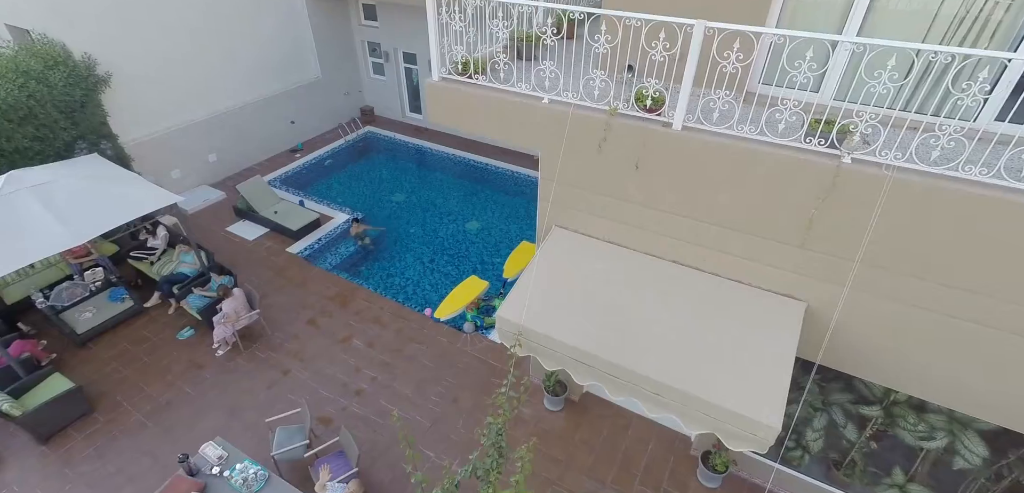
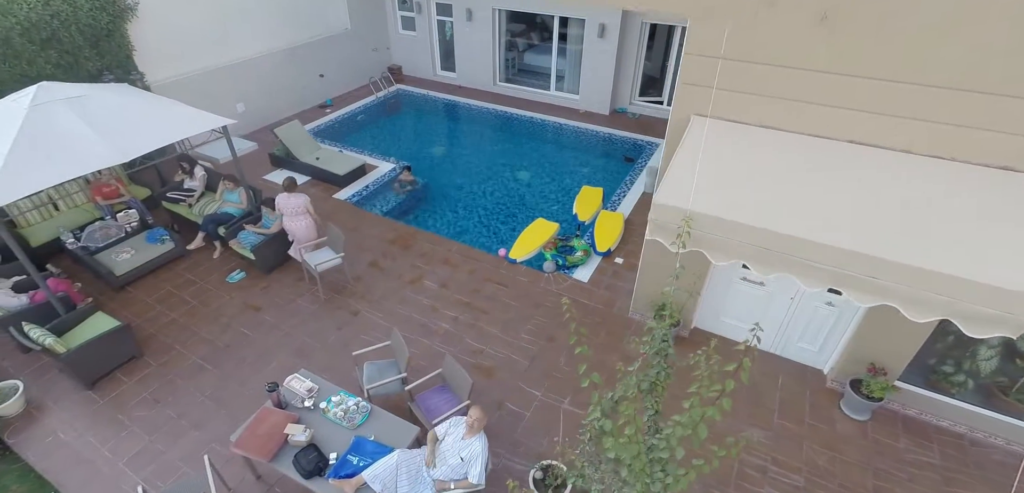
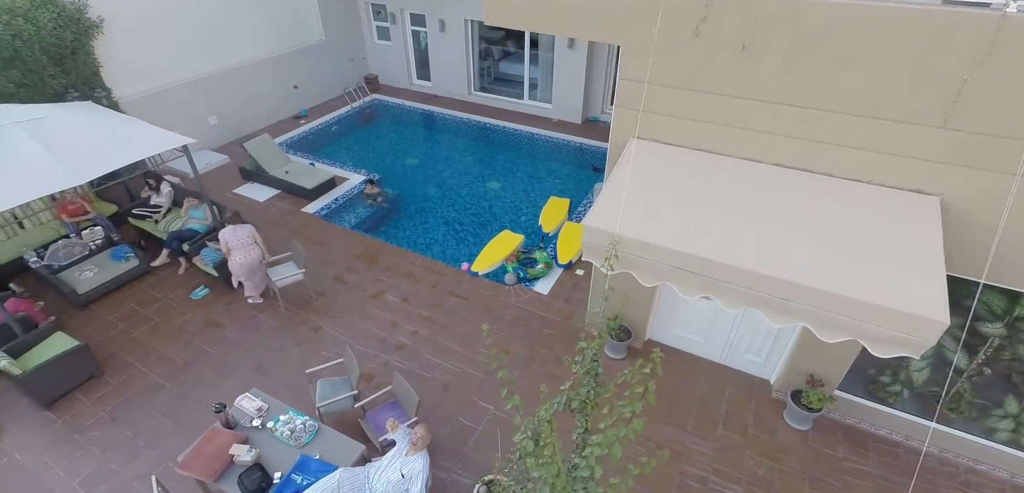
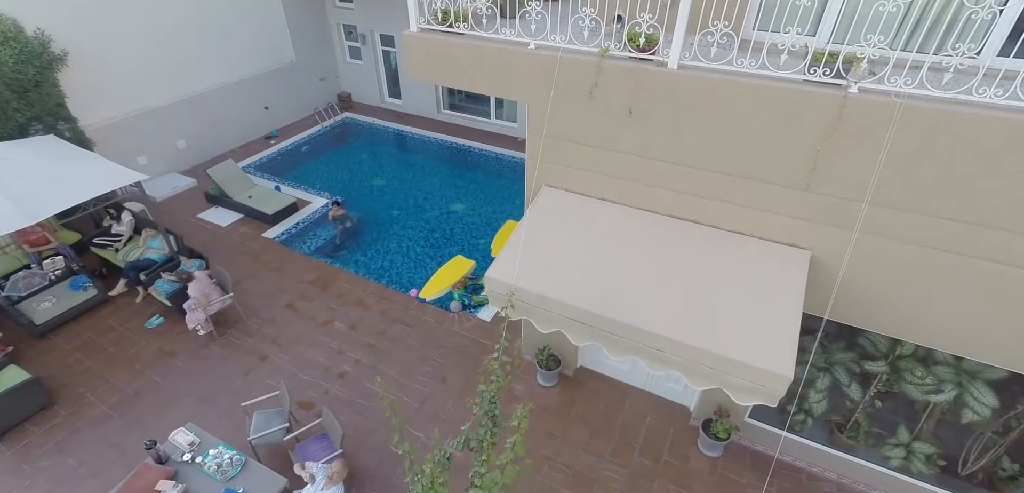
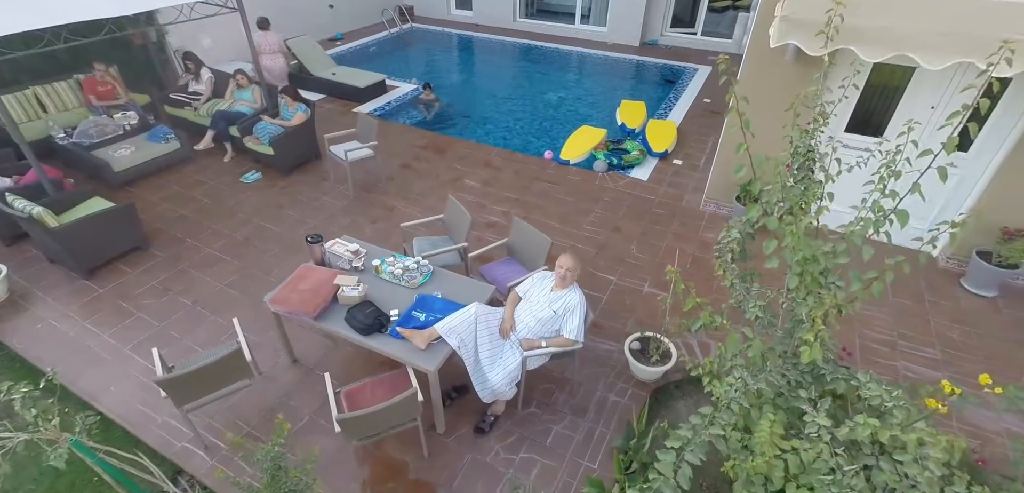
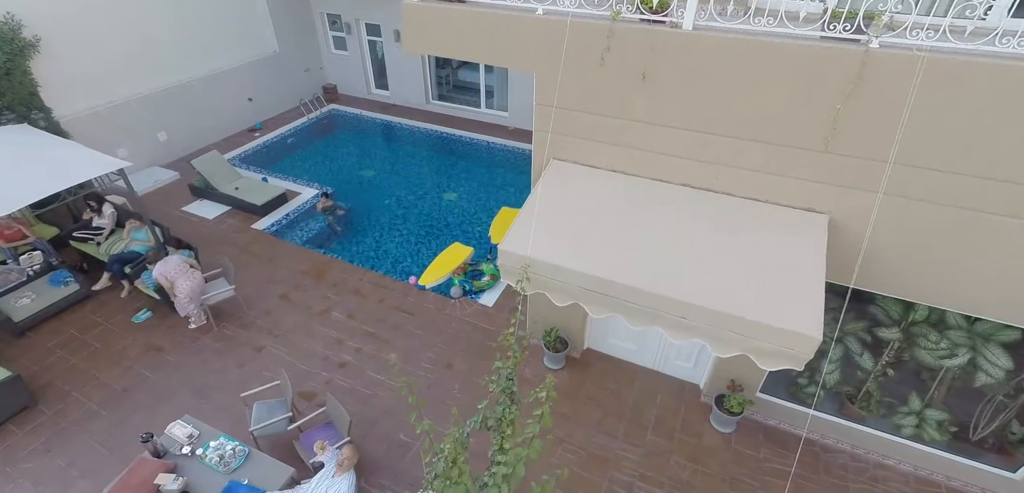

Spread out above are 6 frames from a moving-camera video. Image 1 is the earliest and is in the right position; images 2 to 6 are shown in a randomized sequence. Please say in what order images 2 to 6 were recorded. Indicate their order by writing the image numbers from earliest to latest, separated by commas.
4, 6, 3, 2, 5
